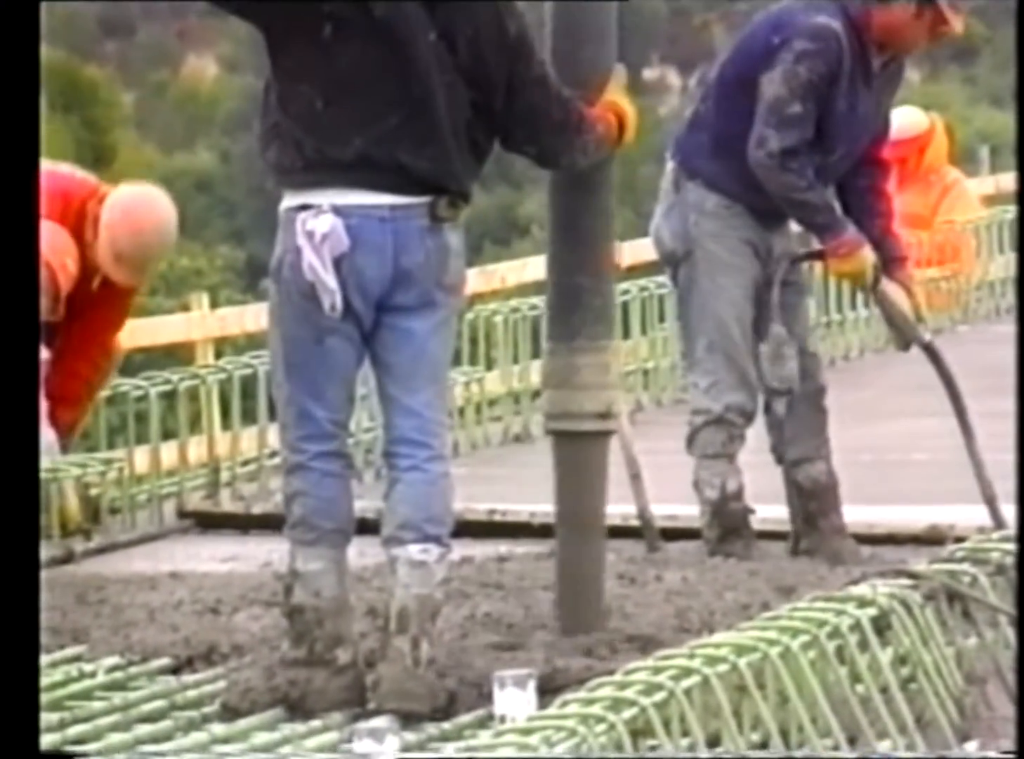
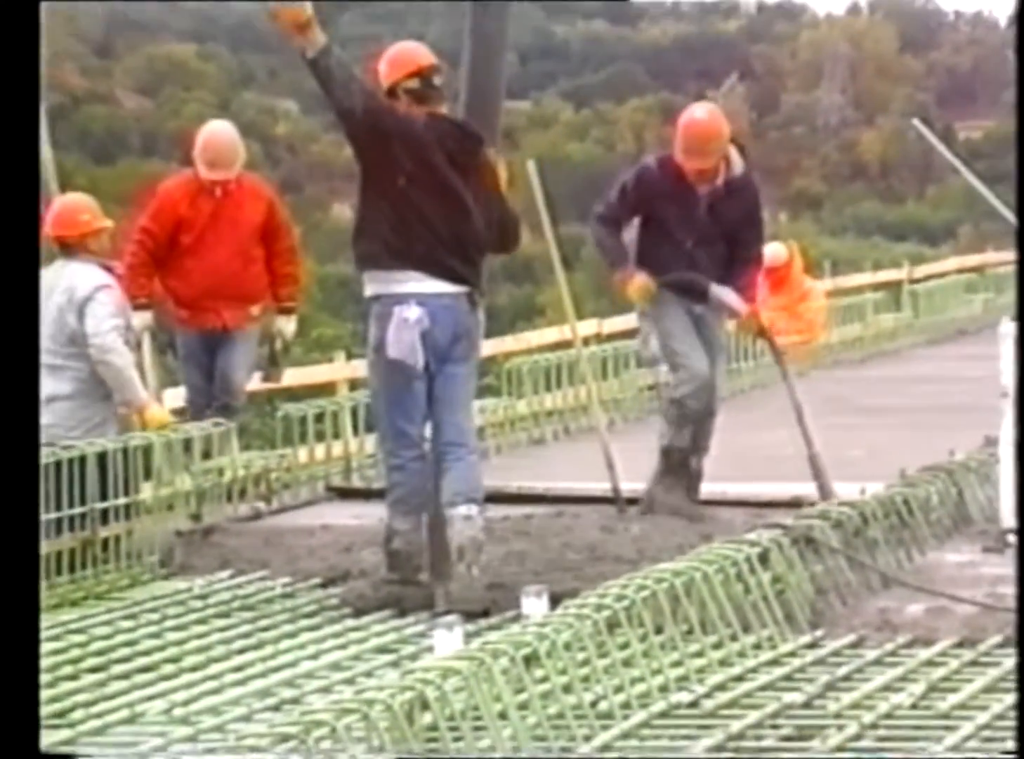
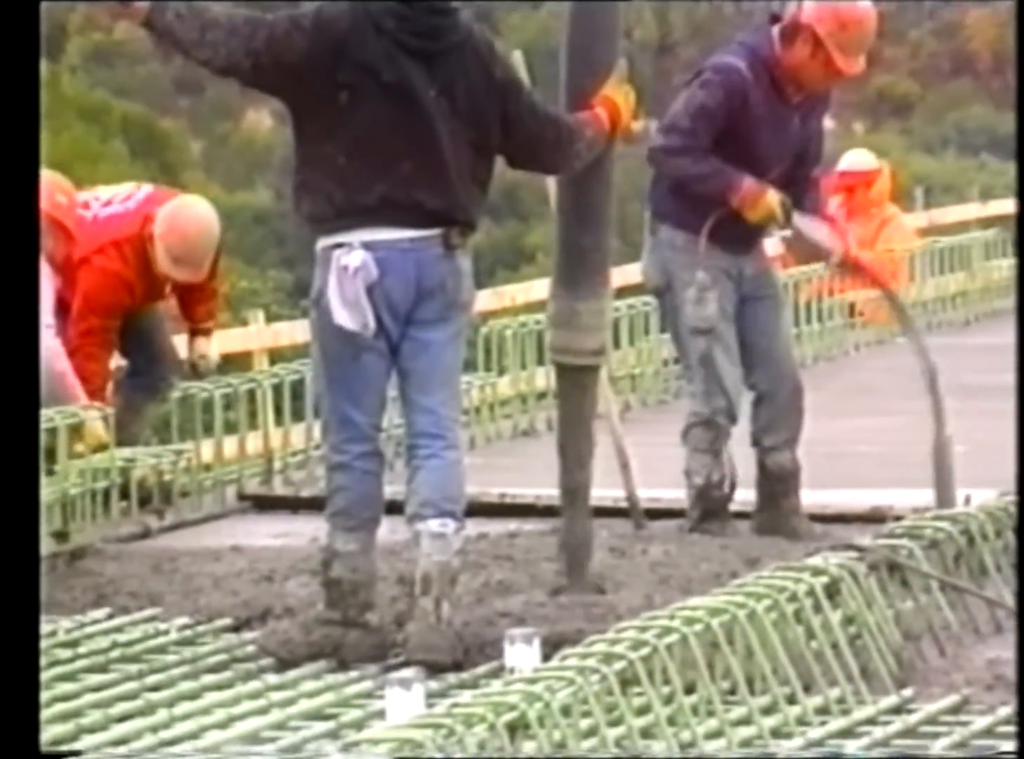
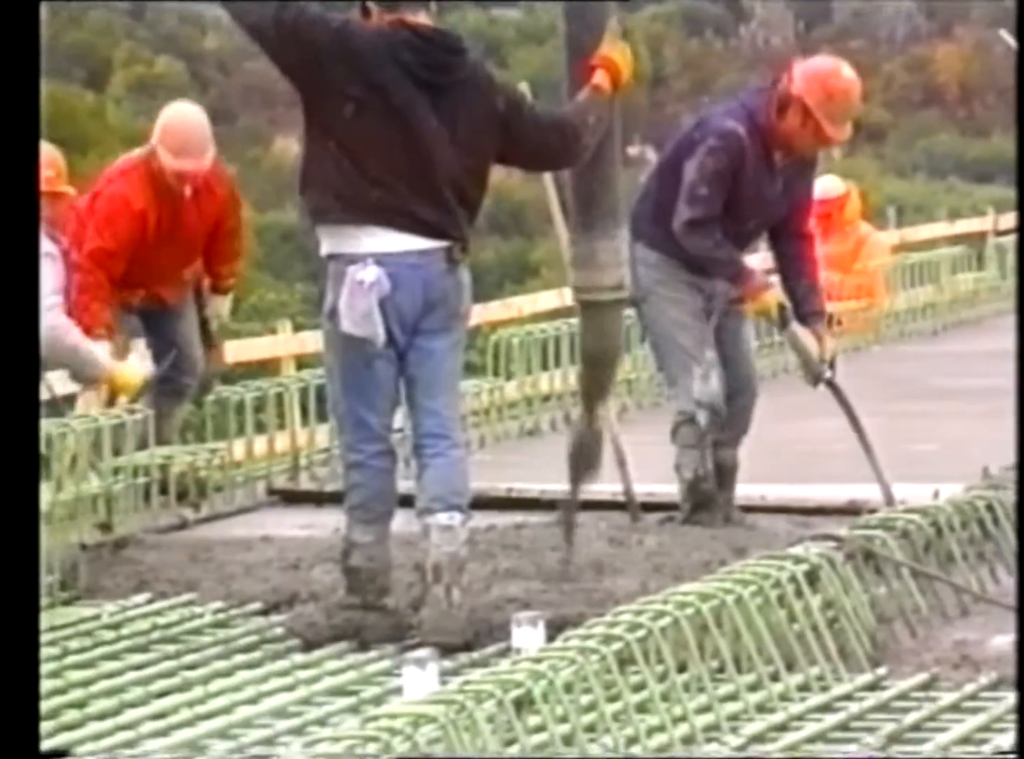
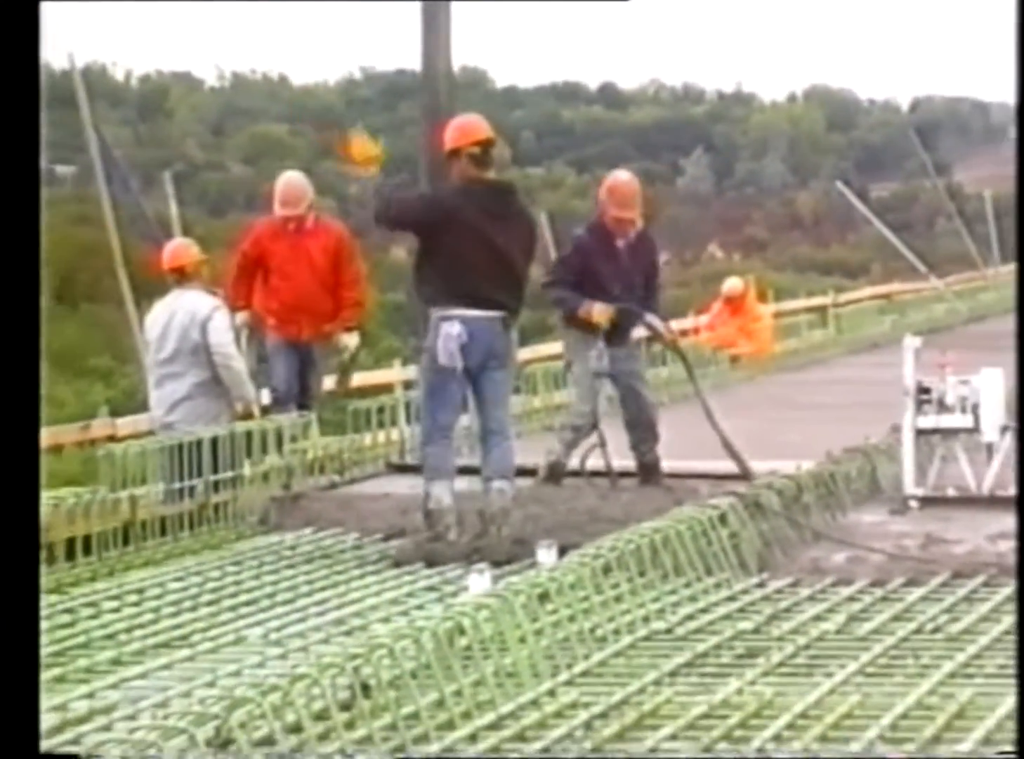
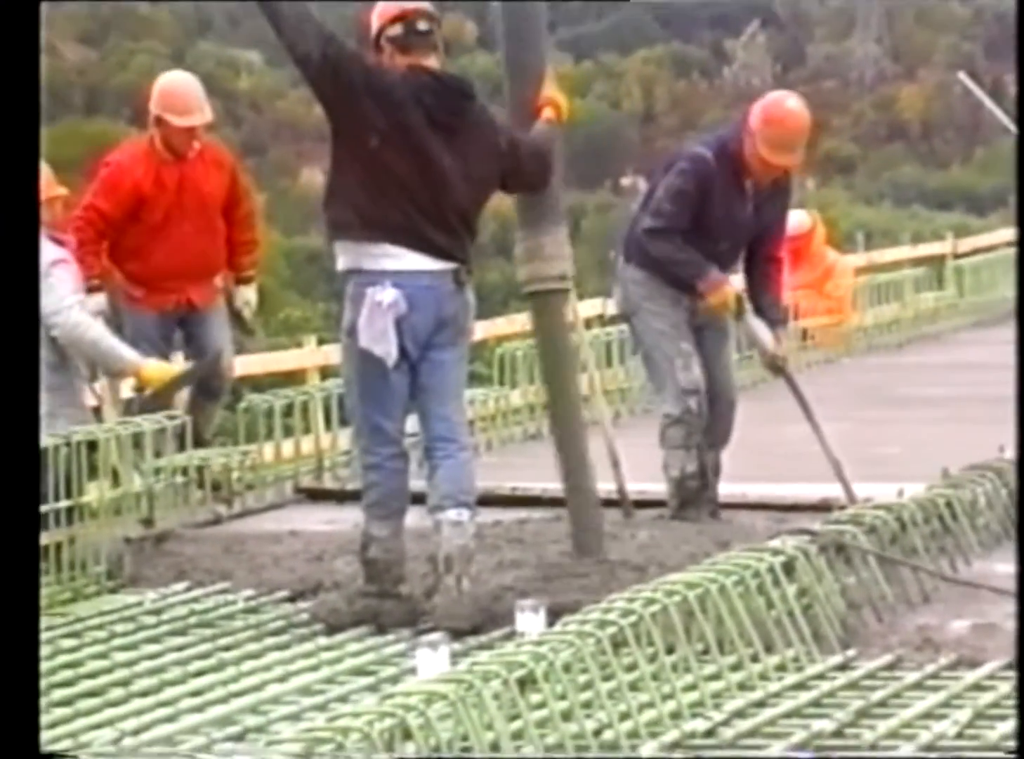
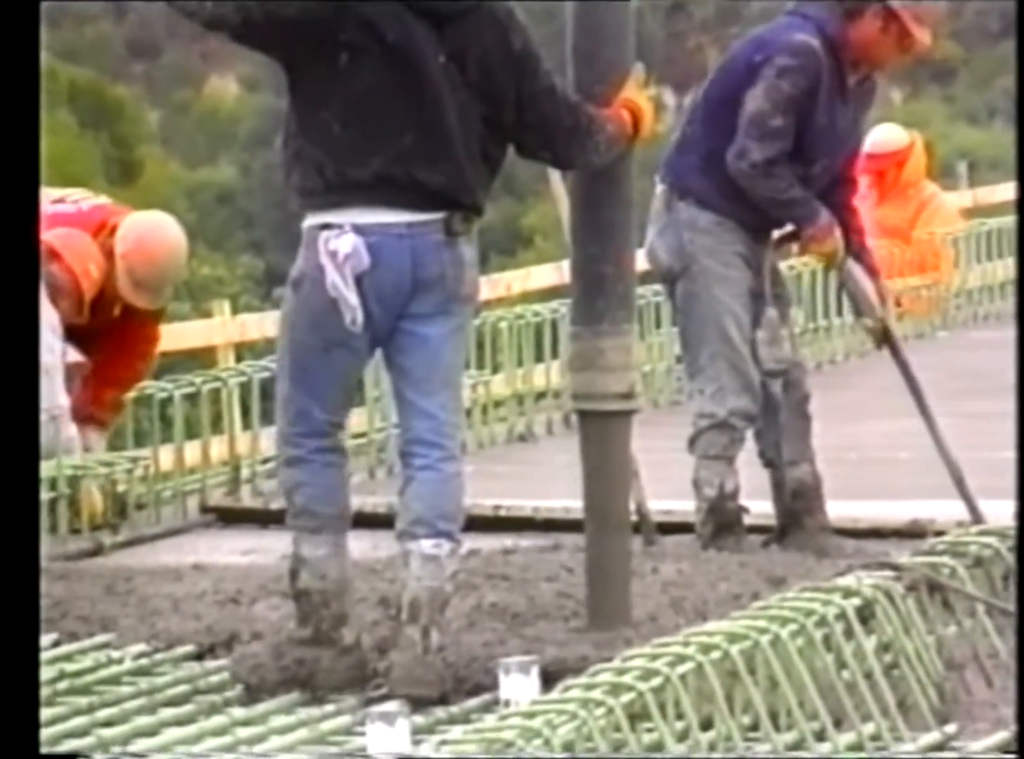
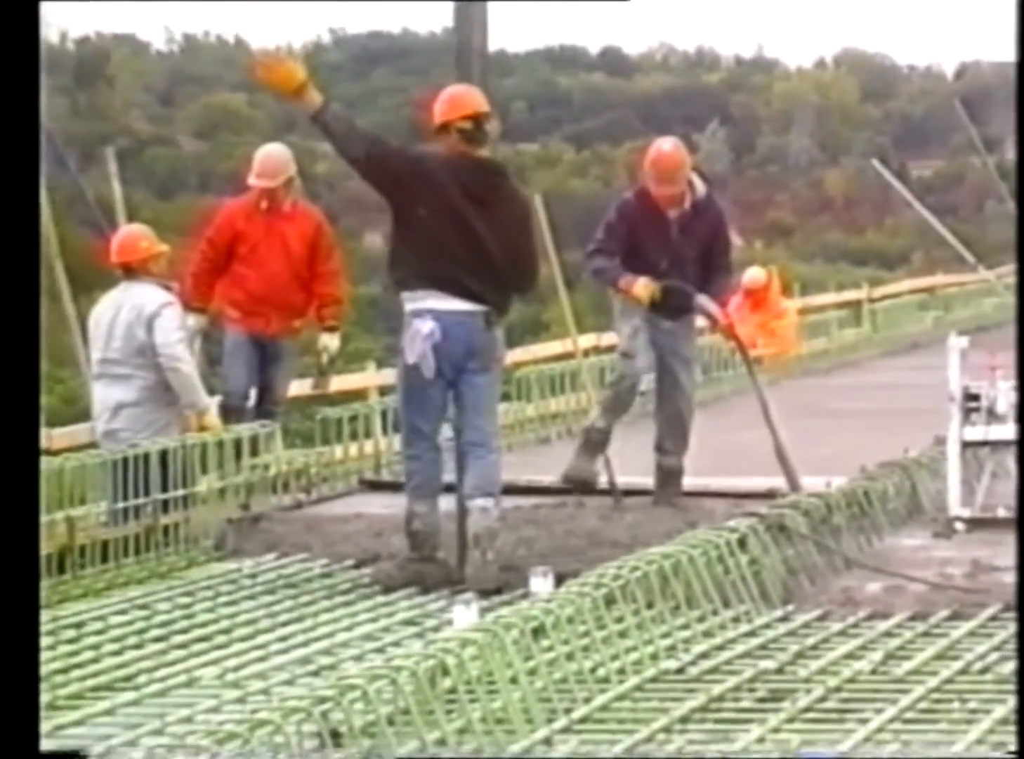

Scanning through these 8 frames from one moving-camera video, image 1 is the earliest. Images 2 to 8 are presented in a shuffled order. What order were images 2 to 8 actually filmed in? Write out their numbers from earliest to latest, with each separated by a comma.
7, 3, 4, 6, 2, 8, 5
